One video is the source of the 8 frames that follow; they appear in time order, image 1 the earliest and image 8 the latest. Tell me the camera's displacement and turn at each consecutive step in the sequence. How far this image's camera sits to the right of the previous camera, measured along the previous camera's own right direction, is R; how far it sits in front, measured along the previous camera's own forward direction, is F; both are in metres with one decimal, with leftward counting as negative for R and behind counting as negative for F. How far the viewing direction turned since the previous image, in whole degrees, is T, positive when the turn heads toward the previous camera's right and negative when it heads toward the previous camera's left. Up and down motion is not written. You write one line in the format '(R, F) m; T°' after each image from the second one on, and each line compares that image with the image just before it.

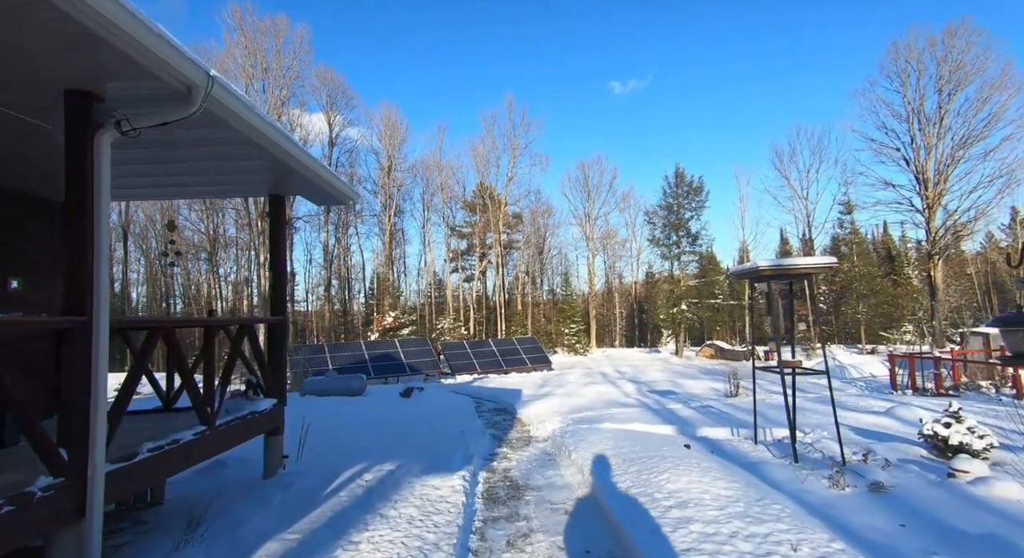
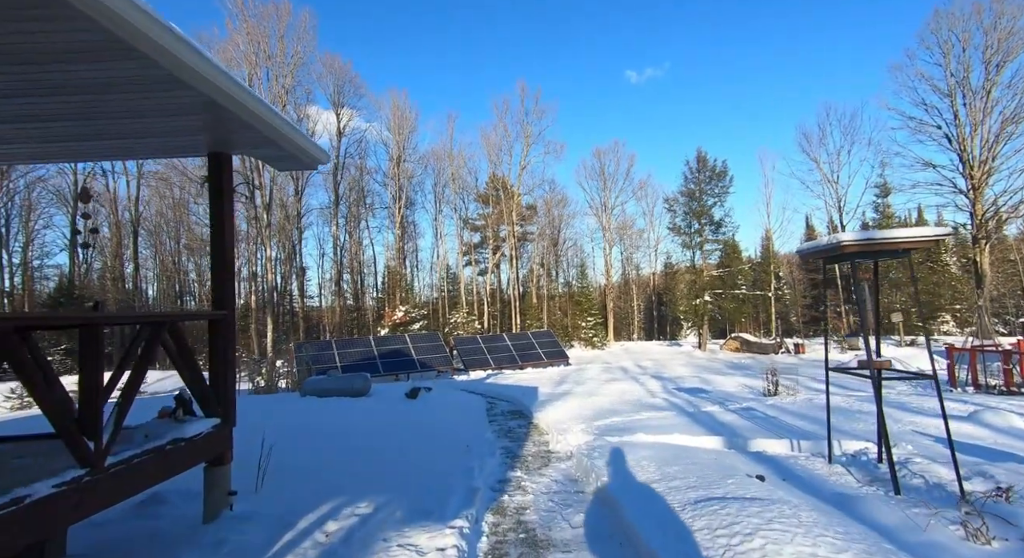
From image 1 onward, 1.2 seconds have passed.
(0.0, +1.0) m; -1°
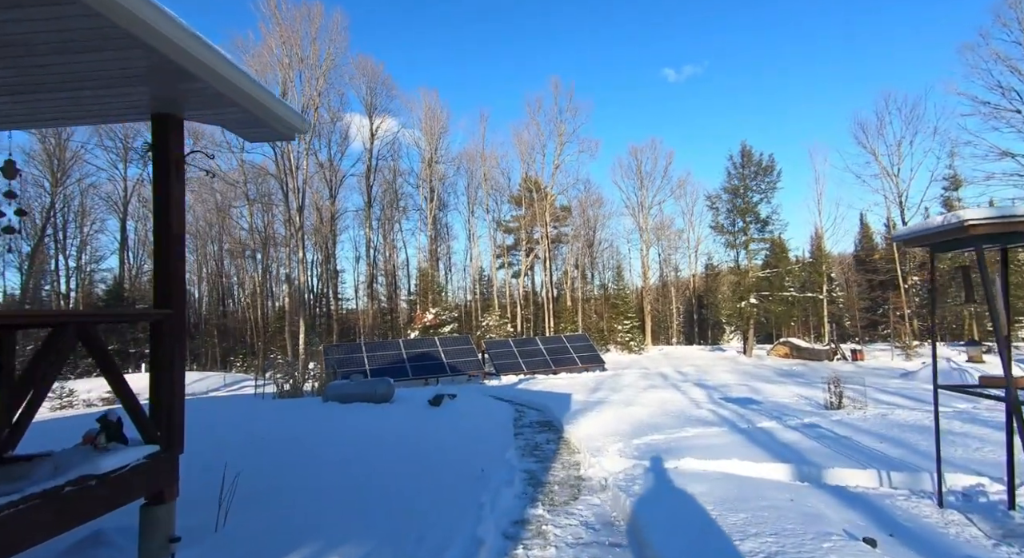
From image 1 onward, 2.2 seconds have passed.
(+0.1, +0.8) m; -4°
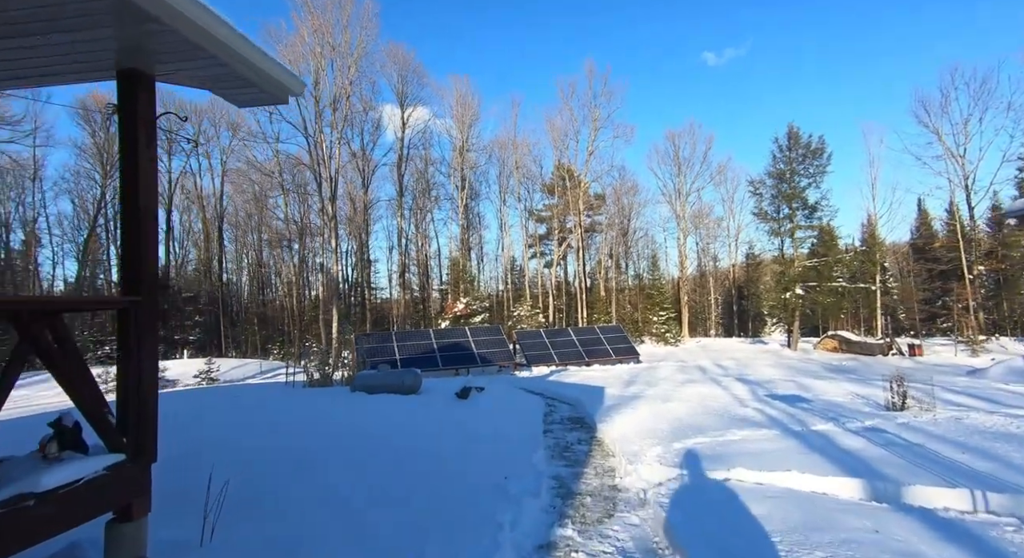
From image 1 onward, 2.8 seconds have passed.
(0.0, +0.5) m; -3°
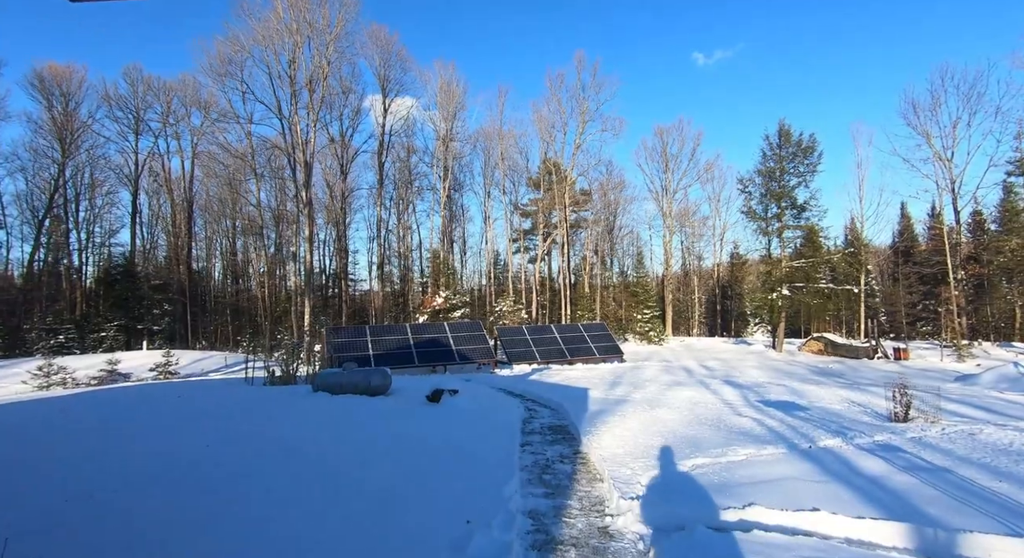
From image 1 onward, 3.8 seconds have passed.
(+0.1, +0.8) m; +2°
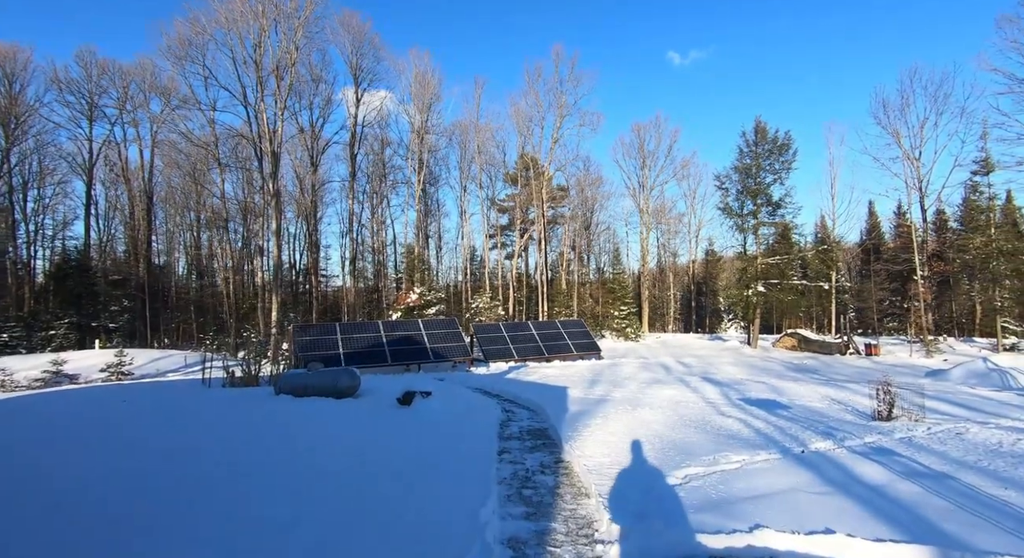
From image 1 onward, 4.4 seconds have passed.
(0.0, +0.4) m; +2°
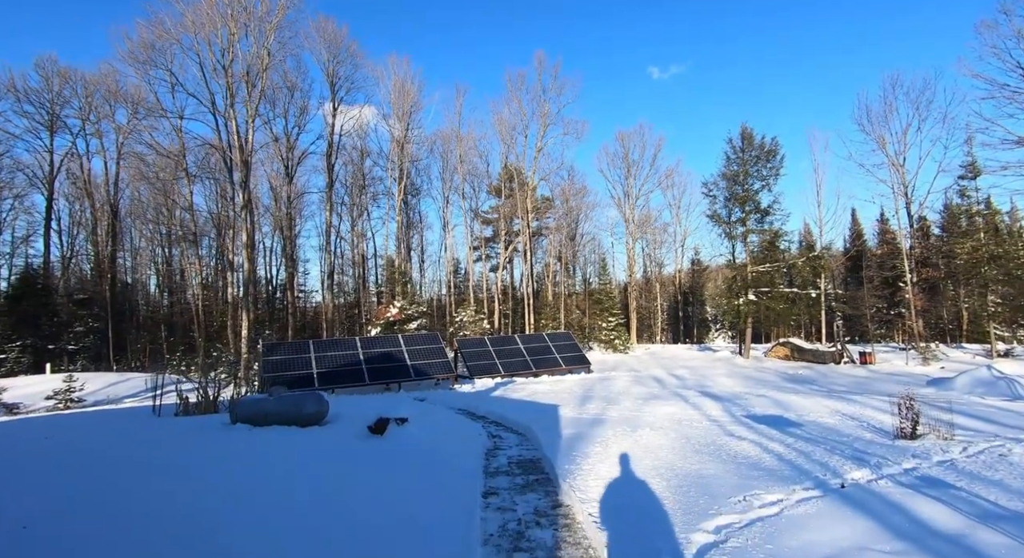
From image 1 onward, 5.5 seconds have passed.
(0.0, +0.9) m; +1°
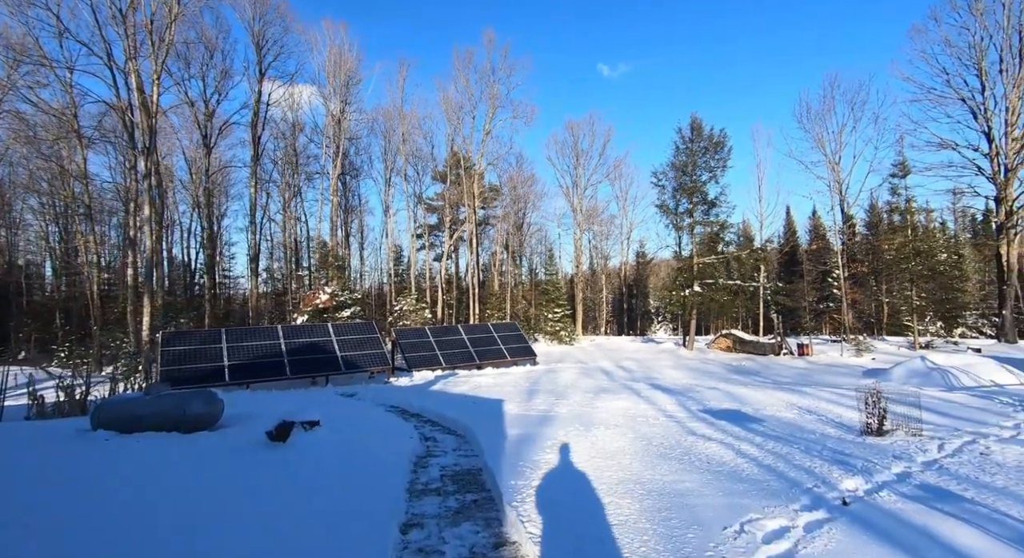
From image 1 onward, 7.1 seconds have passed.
(+0.1, +1.1) m; +6°
